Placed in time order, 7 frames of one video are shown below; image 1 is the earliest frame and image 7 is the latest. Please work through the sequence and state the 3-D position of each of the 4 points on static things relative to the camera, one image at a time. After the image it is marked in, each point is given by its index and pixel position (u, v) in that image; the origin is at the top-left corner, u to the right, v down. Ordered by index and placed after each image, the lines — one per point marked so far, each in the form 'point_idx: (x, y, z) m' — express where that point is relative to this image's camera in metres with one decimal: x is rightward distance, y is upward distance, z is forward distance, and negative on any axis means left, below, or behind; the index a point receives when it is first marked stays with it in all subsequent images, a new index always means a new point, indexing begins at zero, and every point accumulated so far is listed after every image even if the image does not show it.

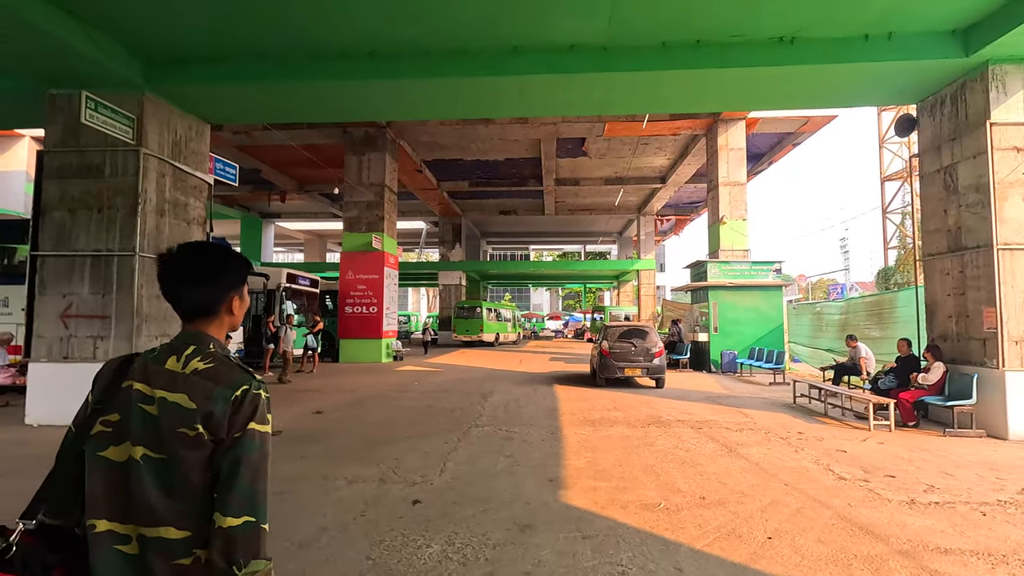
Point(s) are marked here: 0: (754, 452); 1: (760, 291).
0: (+2.6, -1.8, +5.7) m
1: (+6.8, -0.1, +14.7) m
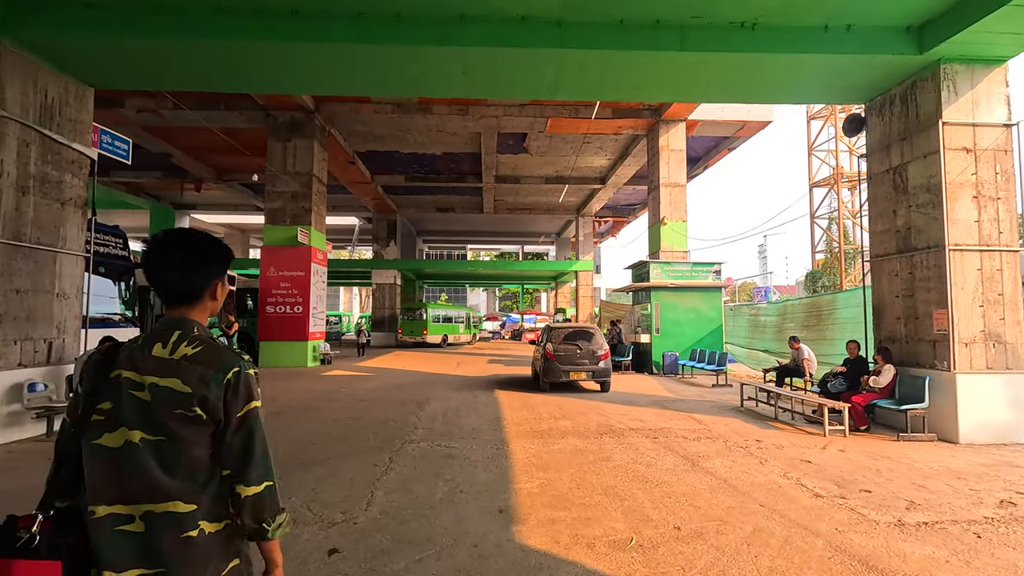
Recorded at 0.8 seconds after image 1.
0: (+2.0, -1.7, +5.3) m
1: (+5.2, -0.1, +14.6) m
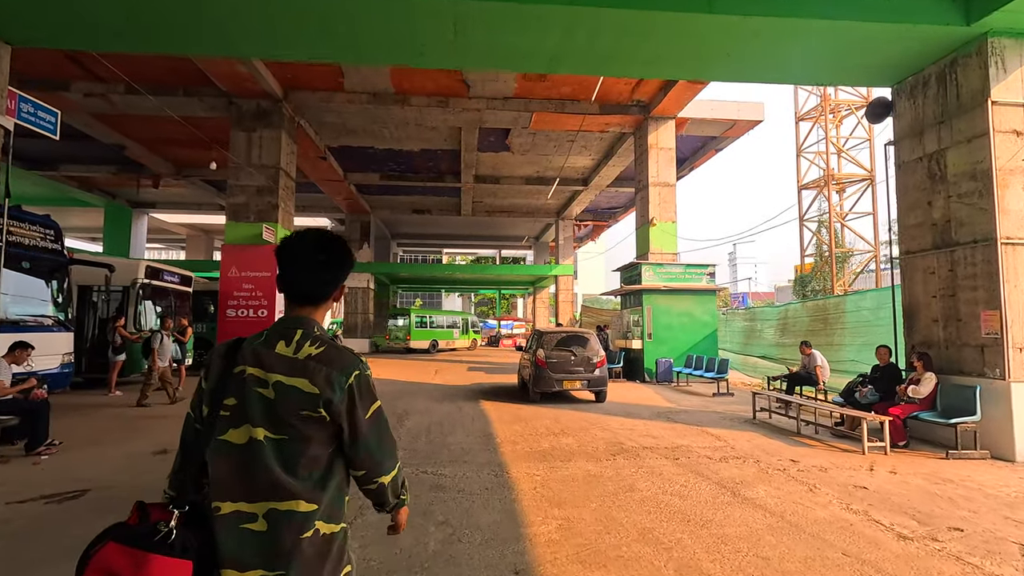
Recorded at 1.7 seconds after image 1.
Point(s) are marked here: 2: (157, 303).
0: (+2.1, -1.7, +4.4) m
1: (+4.7, -0.2, +13.9) m
2: (-8.2, -0.4, +12.3) m
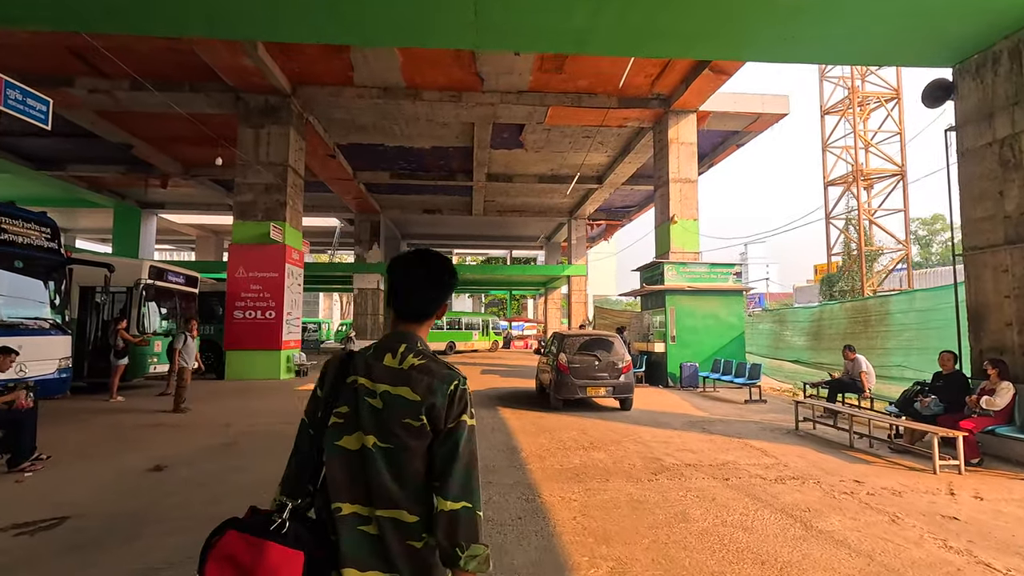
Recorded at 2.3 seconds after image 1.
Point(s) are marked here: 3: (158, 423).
0: (+2.3, -1.7, +3.8) m
1: (+5.1, -0.2, +13.3) m
2: (-7.8, -0.4, +11.9) m
3: (-5.3, -2.0, +8.1) m
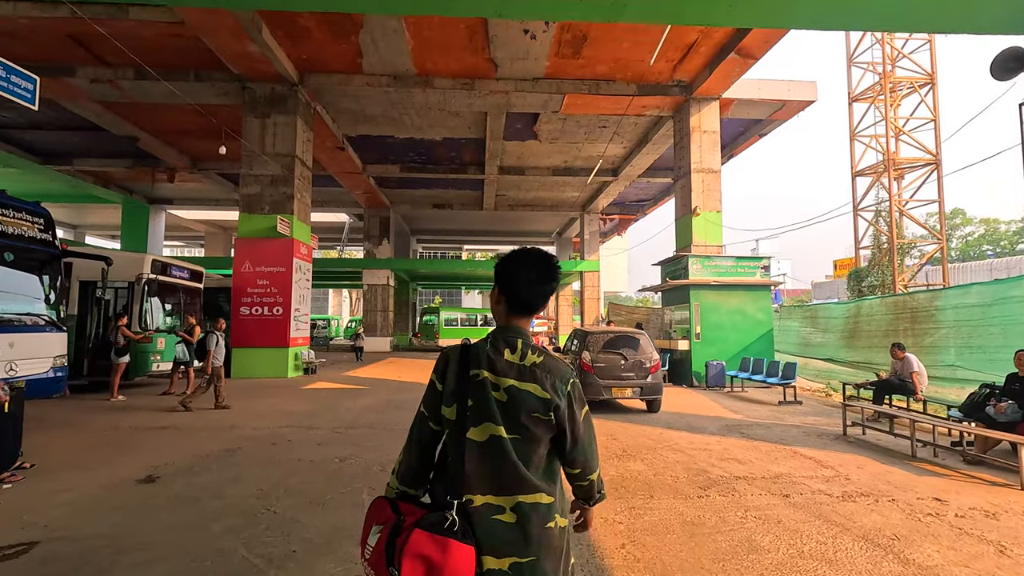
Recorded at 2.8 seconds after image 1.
0: (+2.6, -1.6, +3.2) m
1: (+5.5, -0.1, +12.6) m
2: (-7.4, -0.3, +11.4) m
3: (-5.0, -1.9, +7.6) m
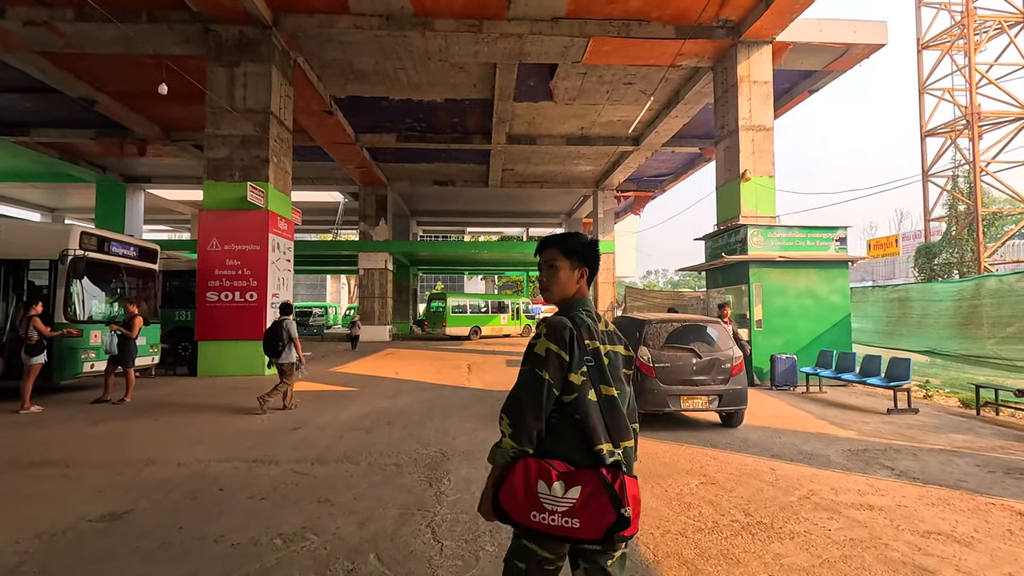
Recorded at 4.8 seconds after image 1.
0: (+2.9, -1.4, +1.0) m
1: (+5.9, +0.4, +10.4) m
2: (-7.0, +0.1, +9.2) m
3: (-4.7, -1.7, +5.4) m
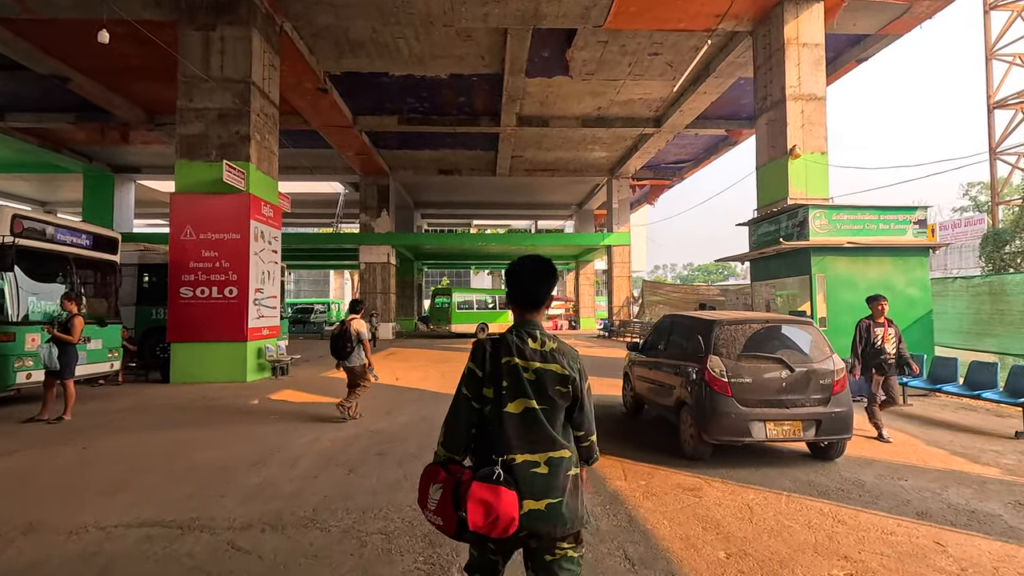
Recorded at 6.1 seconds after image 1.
0: (+3.1, -1.4, -0.6) m
1: (+6.2, +0.5, +8.7) m
2: (-6.7, +0.1, +7.7) m
3: (-4.4, -1.6, +3.9) m
